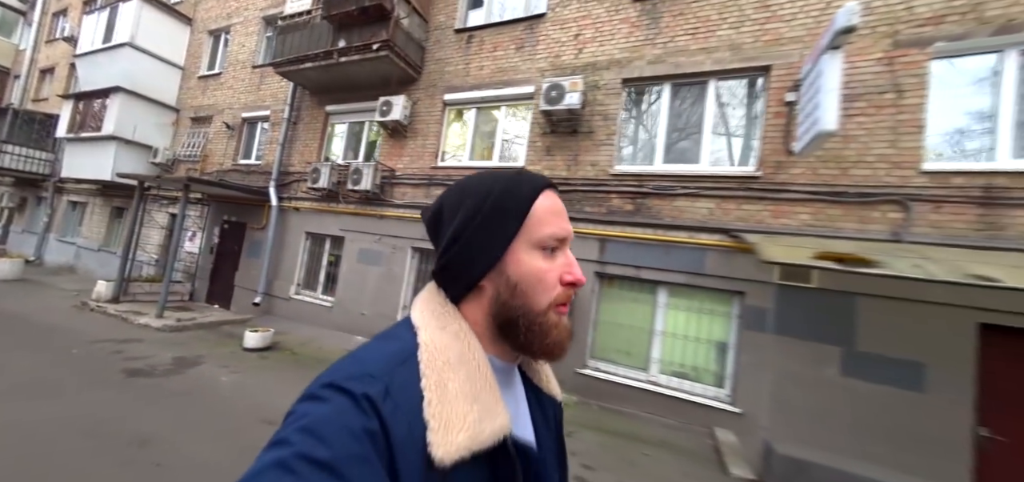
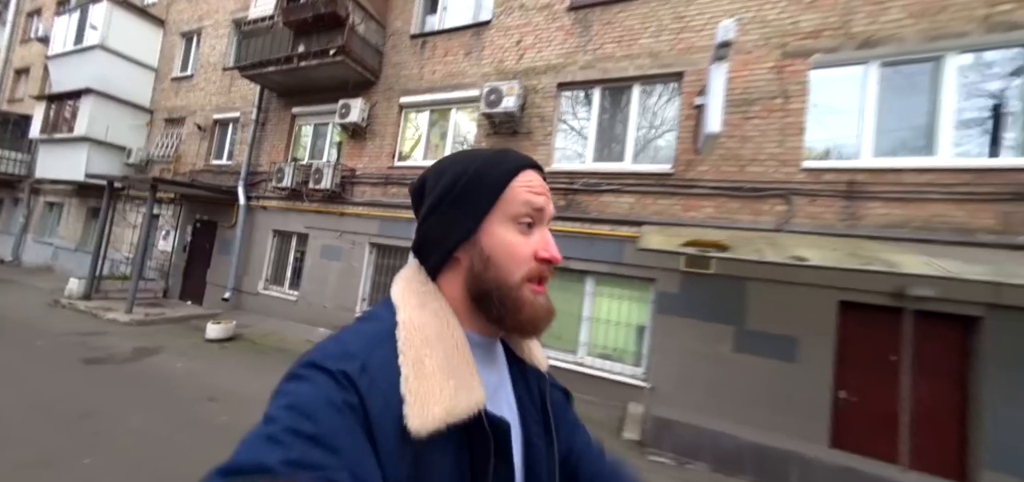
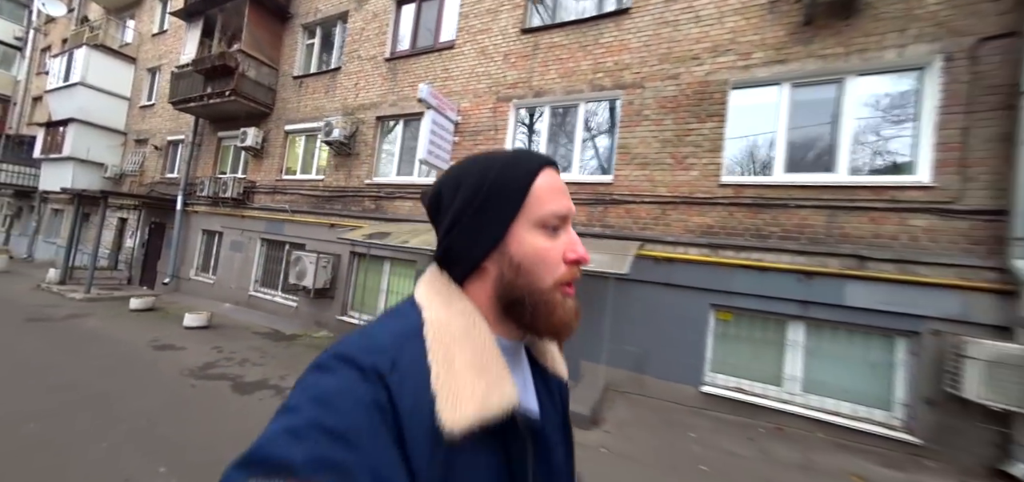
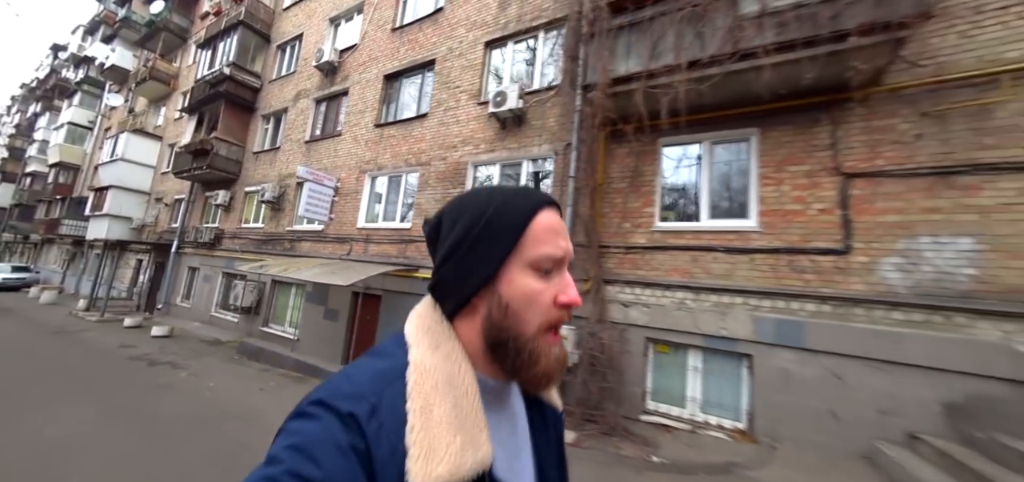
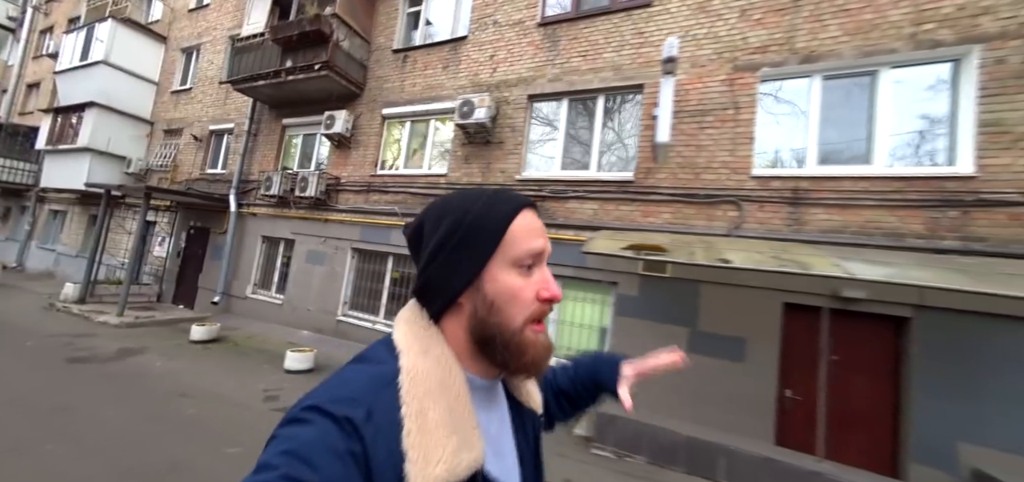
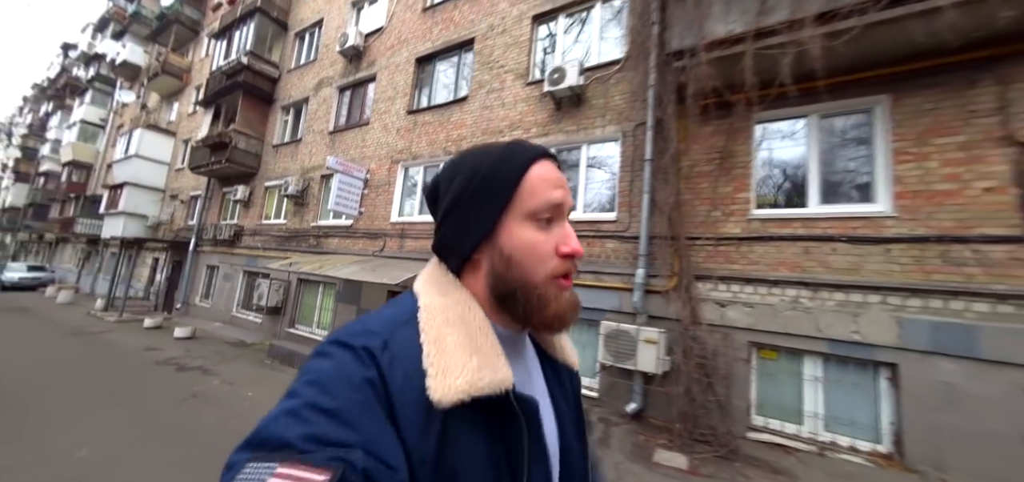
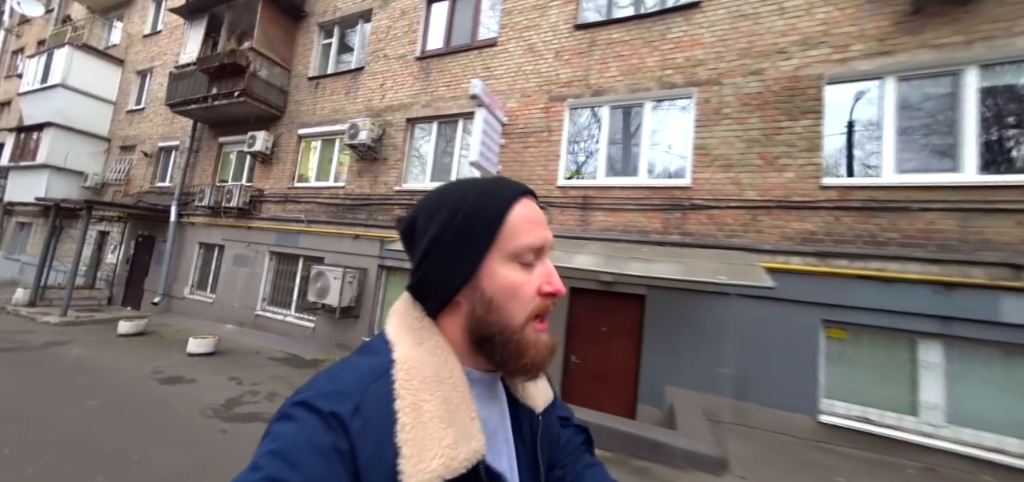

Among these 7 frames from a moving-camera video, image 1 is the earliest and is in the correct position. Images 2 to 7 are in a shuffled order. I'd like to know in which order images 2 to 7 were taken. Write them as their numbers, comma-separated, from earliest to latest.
2, 5, 7, 3, 6, 4
